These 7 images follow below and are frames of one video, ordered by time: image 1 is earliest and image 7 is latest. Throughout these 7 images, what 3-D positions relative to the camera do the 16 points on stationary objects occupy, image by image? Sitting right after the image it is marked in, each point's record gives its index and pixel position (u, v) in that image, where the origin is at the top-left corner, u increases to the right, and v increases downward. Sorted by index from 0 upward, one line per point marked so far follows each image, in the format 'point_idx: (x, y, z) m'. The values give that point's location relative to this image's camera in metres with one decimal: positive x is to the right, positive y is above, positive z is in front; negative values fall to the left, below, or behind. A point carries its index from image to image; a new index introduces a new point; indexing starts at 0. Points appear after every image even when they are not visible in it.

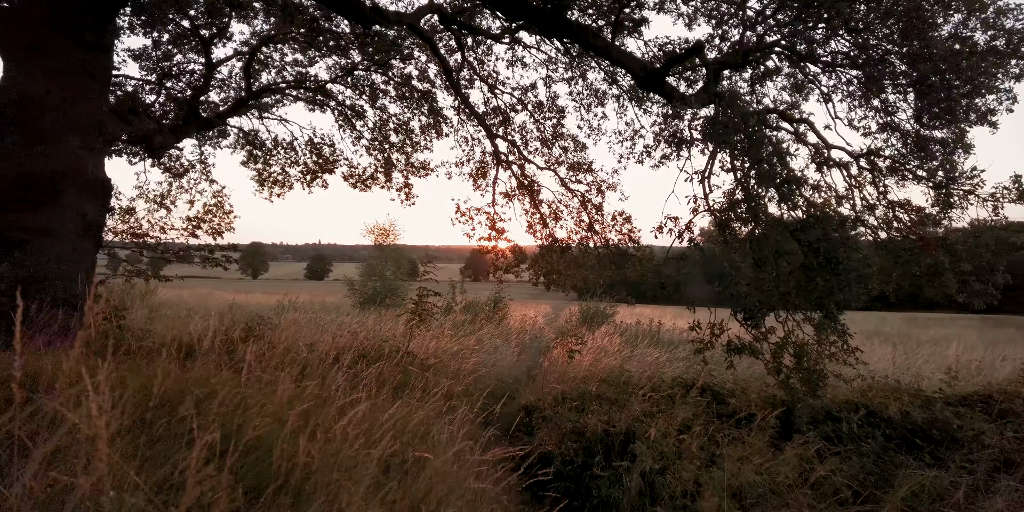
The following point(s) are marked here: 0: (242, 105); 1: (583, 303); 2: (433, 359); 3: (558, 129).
0: (-5.4, +3.0, +12.9) m
1: (+2.1, -1.4, +18.4) m
2: (-1.0, -1.3, +7.7) m
3: (+0.9, +2.2, +11.6) m
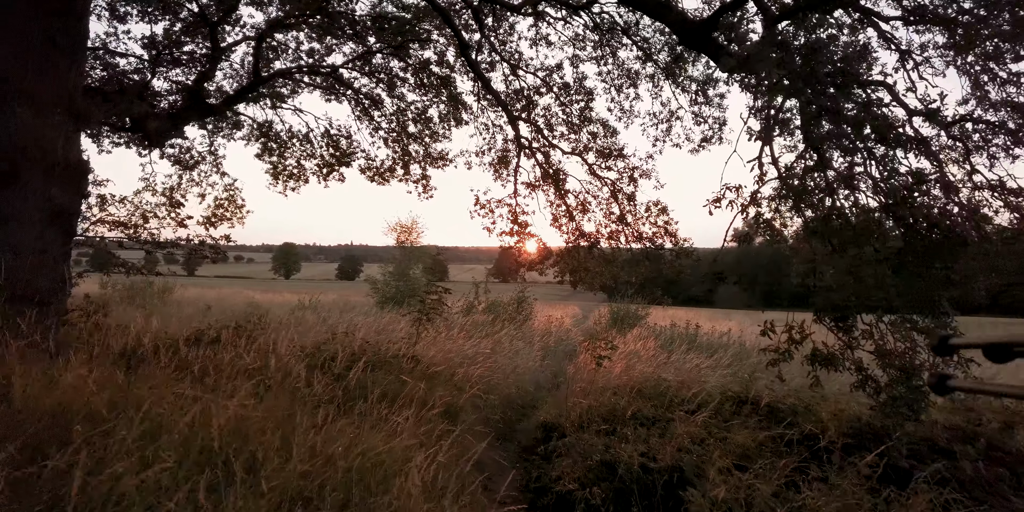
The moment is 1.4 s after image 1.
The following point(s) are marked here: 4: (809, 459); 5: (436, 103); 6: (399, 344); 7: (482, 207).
0: (-4.9, +3.1, +12.1) m
1: (+2.8, -1.3, +17.3) m
2: (-0.8, -1.2, +6.8) m
3: (+1.3, +2.3, +10.6) m
4: (+2.6, -1.8, +5.7) m
5: (-1.5, +3.1, +13.2) m
6: (-1.3, -1.0, +7.3) m
7: (-0.5, +0.8, +11.3) m
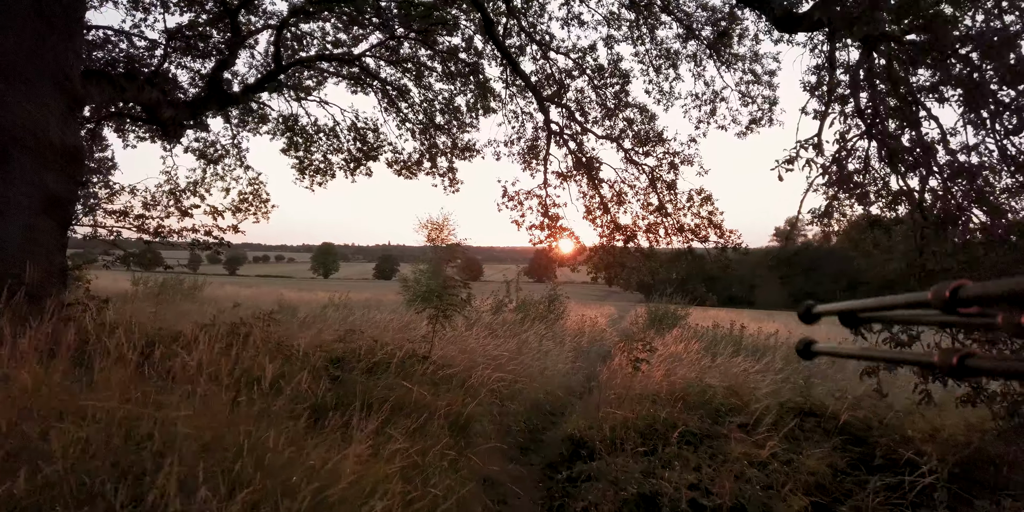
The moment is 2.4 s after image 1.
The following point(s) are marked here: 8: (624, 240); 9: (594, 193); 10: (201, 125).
0: (-4.4, +3.2, +11.7) m
1: (+3.6, -1.2, +16.5) m
2: (-0.5, -1.1, +6.1) m
3: (+1.7, +2.4, +9.8) m
4: (+2.8, -1.7, +4.9) m
5: (-0.9, +3.2, +12.6) m
6: (-1.0, -0.9, +6.7) m
7: (0.0, +0.9, +10.6) m
8: (+1.8, +0.2, +10.3) m
9: (+1.3, +1.0, +10.1) m
10: (-6.5, +2.7, +13.5) m
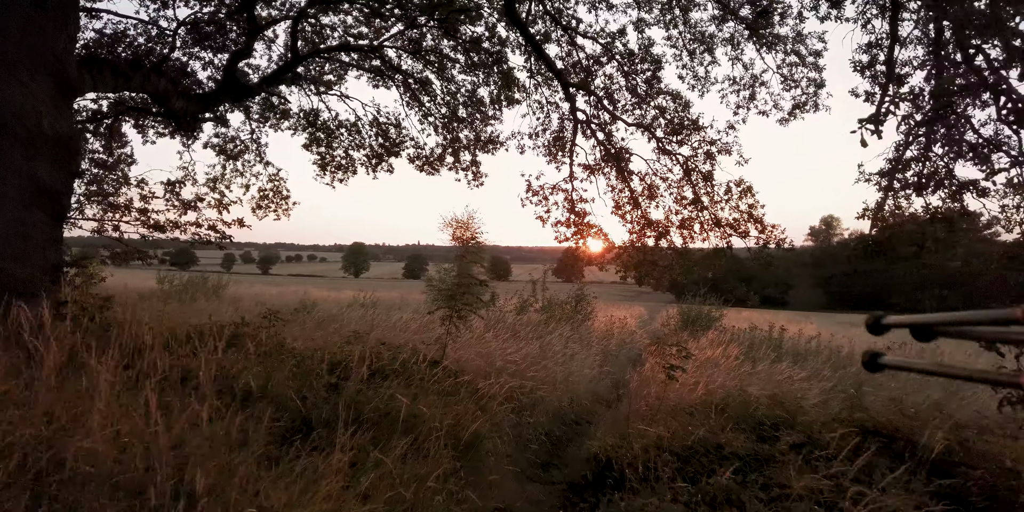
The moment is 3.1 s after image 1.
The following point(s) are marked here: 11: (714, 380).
0: (-3.9, +3.2, +11.4) m
1: (+4.2, -1.2, +15.8) m
2: (-0.3, -1.1, +5.6) m
3: (+2.1, +2.4, +9.2) m
4: (+2.9, -1.7, +4.2) m
5: (-0.5, +3.2, +12.1) m
6: (-0.8, -0.9, +6.2) m
7: (+0.4, +1.0, +10.1) m
8: (+2.2, +0.3, +9.7) m
9: (+1.6, +1.0, +9.5) m
10: (-6.0, +2.8, +13.2) m
11: (+1.9, -1.2, +6.2) m
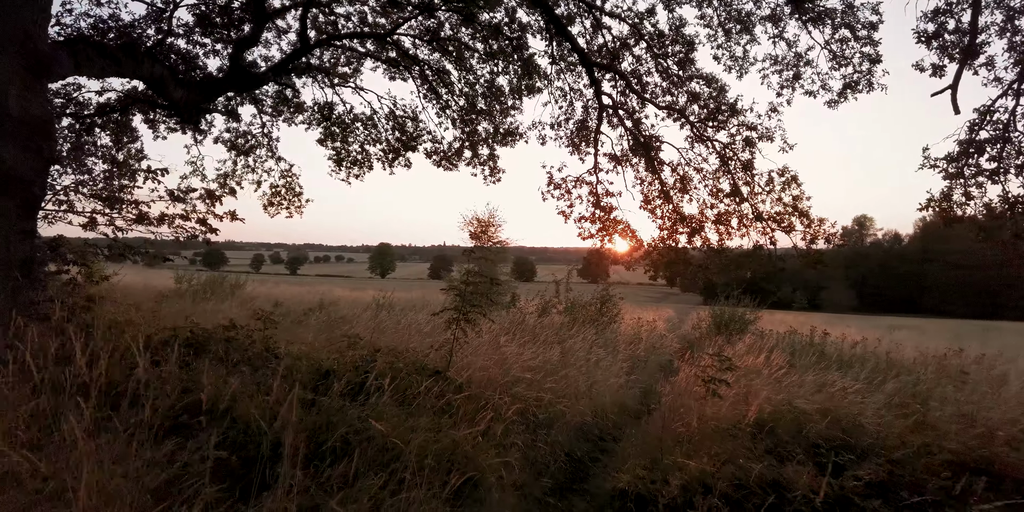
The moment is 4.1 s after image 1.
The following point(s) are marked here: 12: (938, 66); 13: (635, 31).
0: (-3.6, +3.3, +10.8) m
1: (+4.7, -1.2, +14.9) m
2: (-0.2, -1.0, +4.9) m
3: (+2.3, +2.5, +8.4) m
4: (+3.0, -1.7, +3.4) m
5: (-0.1, +3.3, +11.5) m
6: (-0.6, -0.9, +5.6) m
7: (+0.7, +1.0, +9.4) m
8: (+2.4, +0.3, +8.9) m
9: (+1.9, +1.1, +8.8) m
10: (-5.5, +2.8, +12.8) m
11: (+2.1, -1.2, +5.5) m
12: (+3.8, +1.7, +5.7) m
13: (+1.7, +3.1, +8.9) m
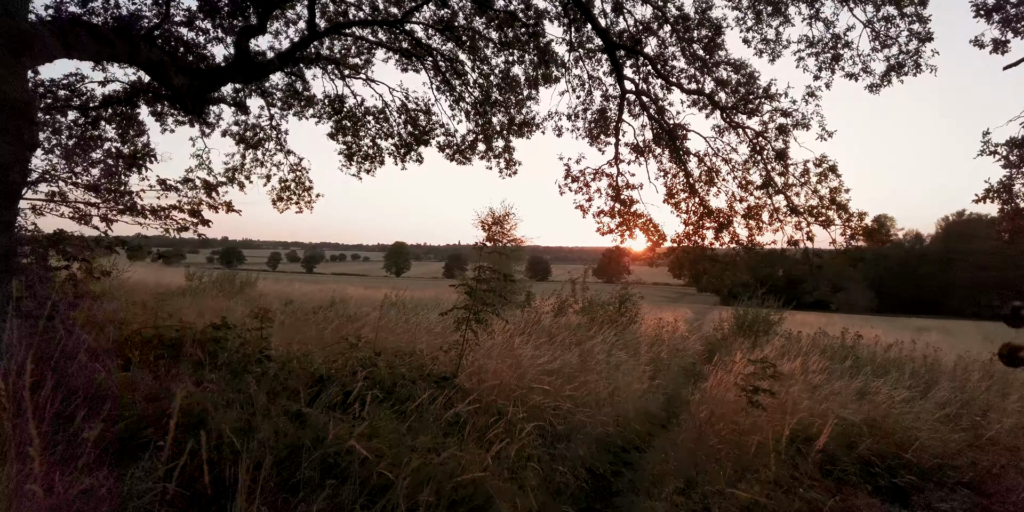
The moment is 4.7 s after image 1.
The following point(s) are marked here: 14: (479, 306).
0: (-3.3, +3.3, +10.5) m
1: (+5.1, -1.1, +14.3) m
2: (-0.1, -1.0, +4.5) m
3: (+2.5, +2.5, +7.9) m
4: (+3.0, -1.6, +2.9) m
5: (+0.2, +3.3, +11.0) m
6: (-0.5, -0.8, +5.1) m
7: (+0.9, +1.0, +8.9) m
8: (+2.6, +0.4, +8.4) m
9: (+2.1, +1.1, +8.3) m
10: (-5.2, +2.9, +12.4) m
11: (+2.2, -1.1, +5.0) m
12: (+3.9, +1.7, +5.2) m
13: (+1.9, +3.1, +8.4) m
14: (-0.3, -0.4, +5.4) m
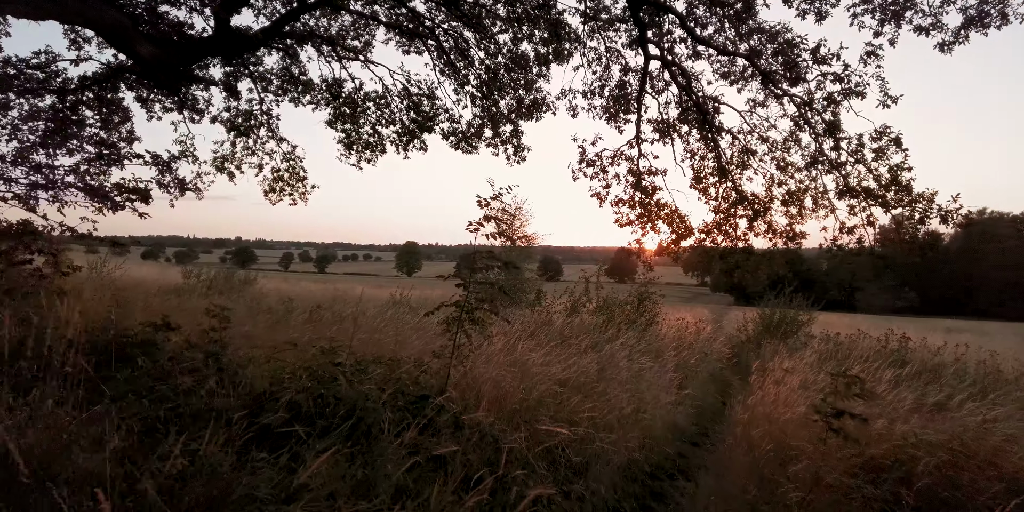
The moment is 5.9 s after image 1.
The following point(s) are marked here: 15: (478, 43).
0: (-3.2, +3.4, +9.6) m
1: (+5.2, -1.0, +13.3) m
2: (-0.1, -0.9, +3.6) m
3: (+2.6, +2.6, +6.9) m
4: (+3.0, -1.5, +1.9) m
5: (+0.3, +3.4, +10.1) m
6: (-0.5, -0.7, +4.2) m
7: (+1.0, +1.1, +8.0) m
8: (+2.7, +0.4, +7.4) m
9: (+2.2, +1.2, +7.3) m
10: (-5.1, +3.0, +11.6) m
11: (+2.2, -1.0, +4.0) m
12: (+3.9, +1.8, +4.2) m
13: (+2.0, +3.2, +7.4) m
14: (-0.2, -0.3, +4.5) m
15: (-0.6, +3.7, +11.2) m
